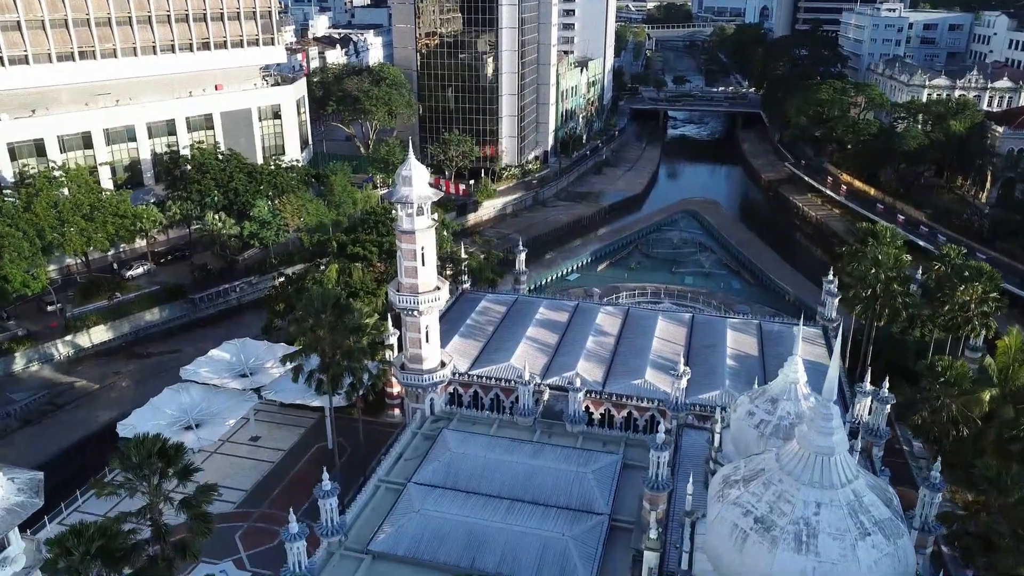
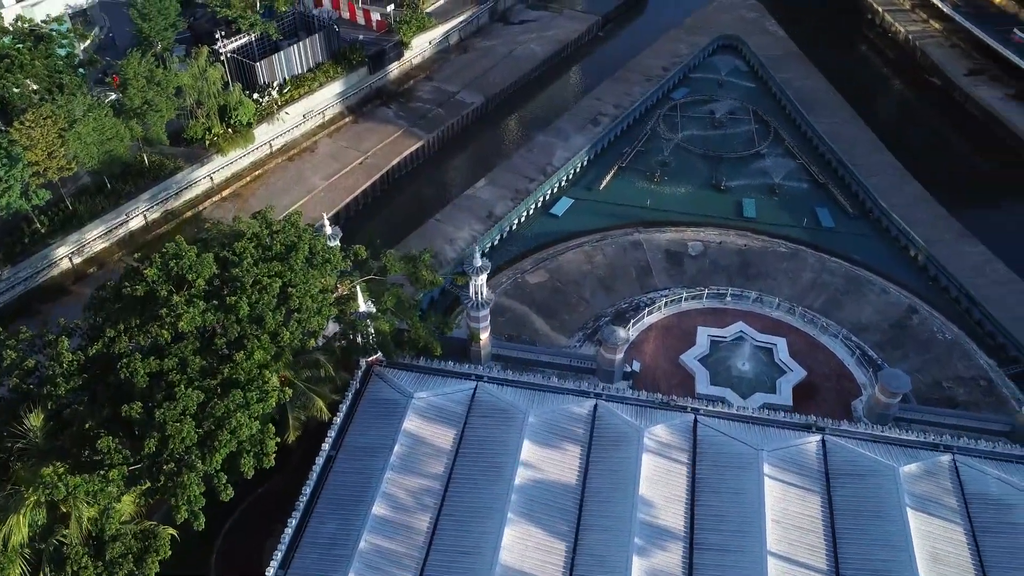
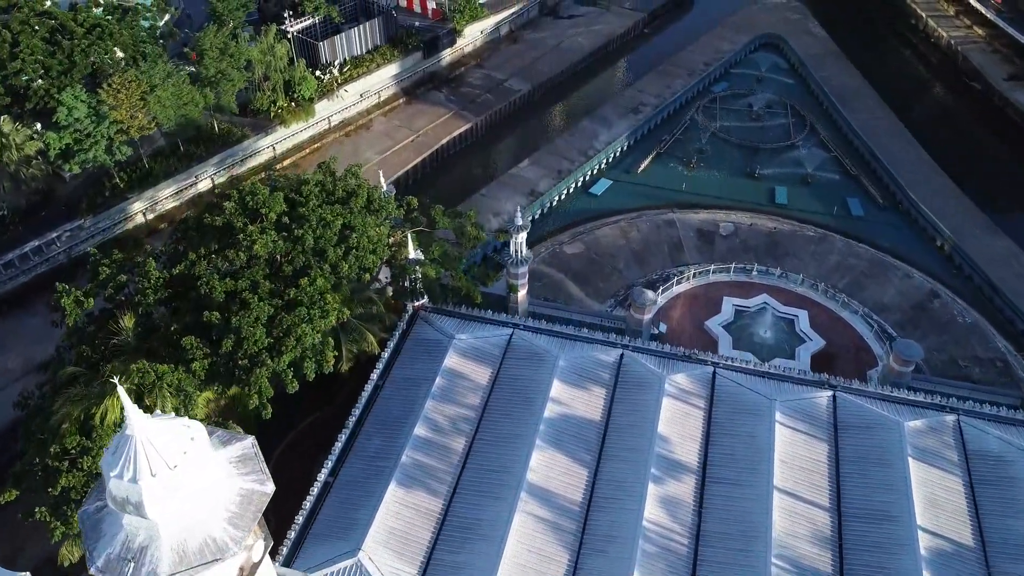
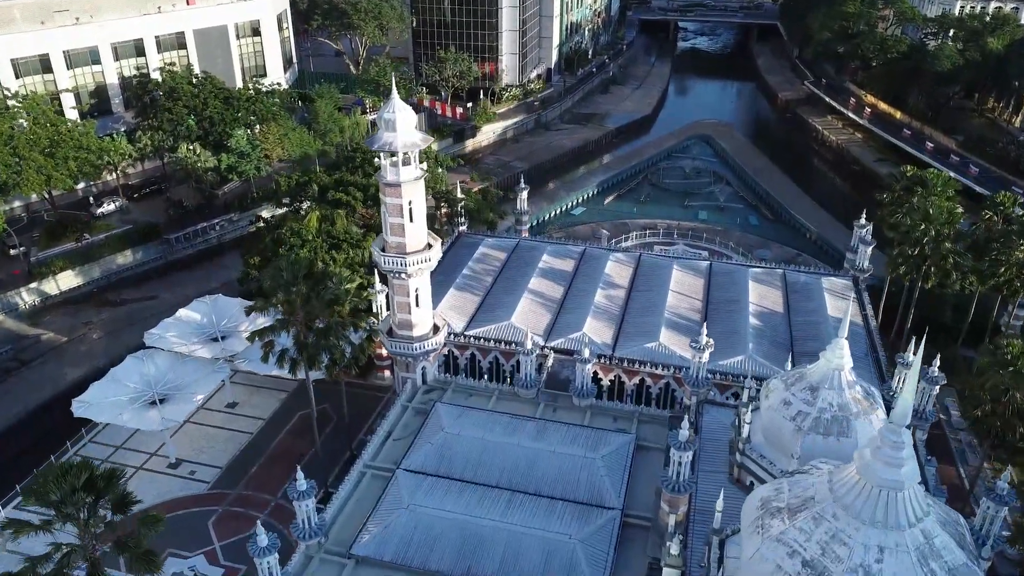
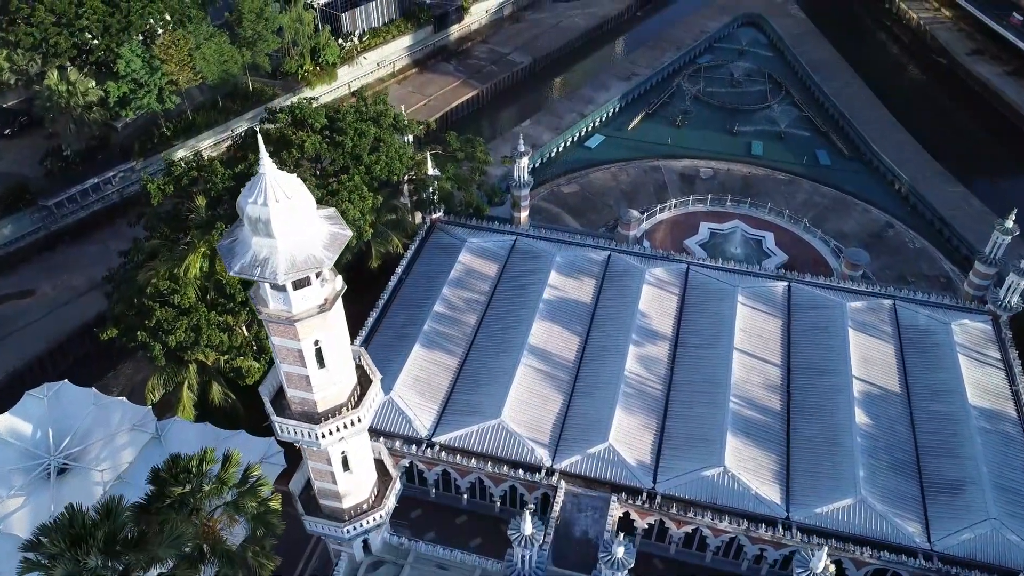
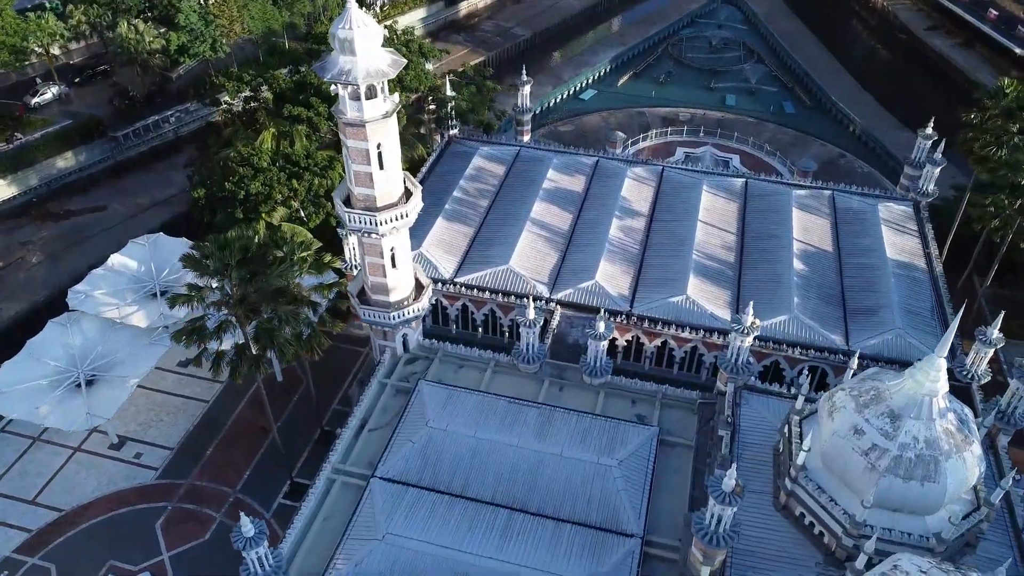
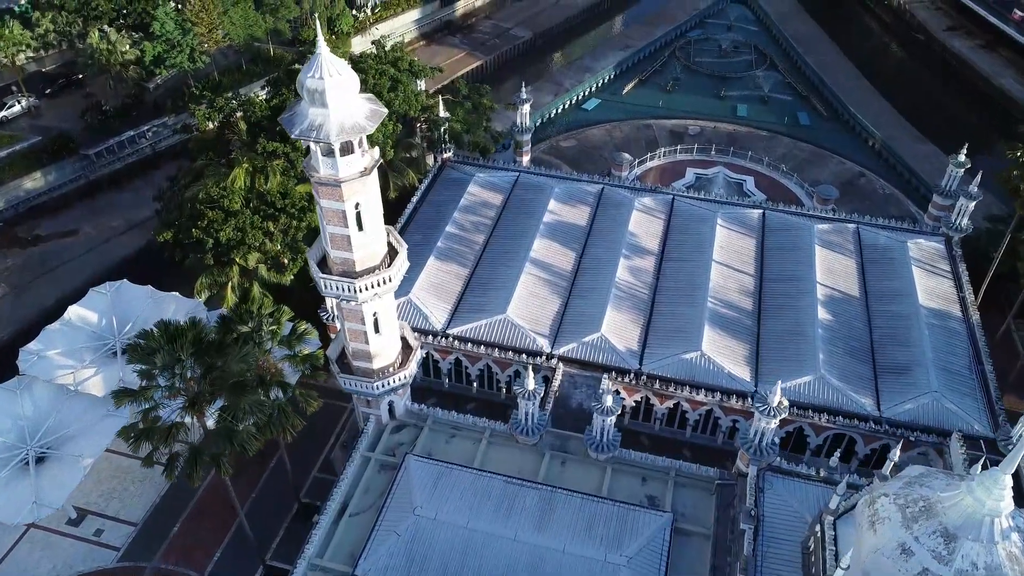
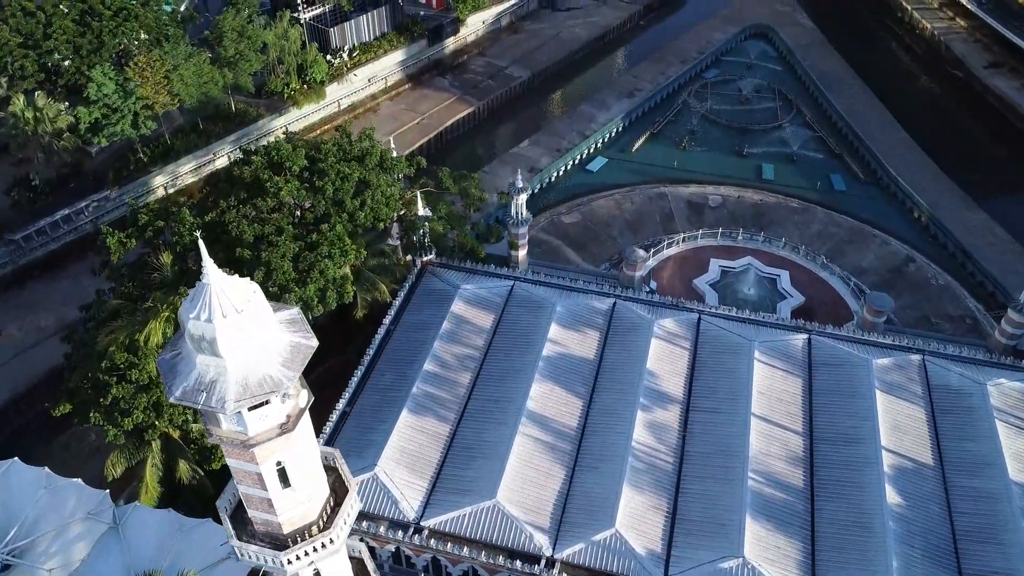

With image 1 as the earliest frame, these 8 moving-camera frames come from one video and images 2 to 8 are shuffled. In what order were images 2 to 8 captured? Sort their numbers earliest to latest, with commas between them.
4, 6, 7, 5, 8, 3, 2
